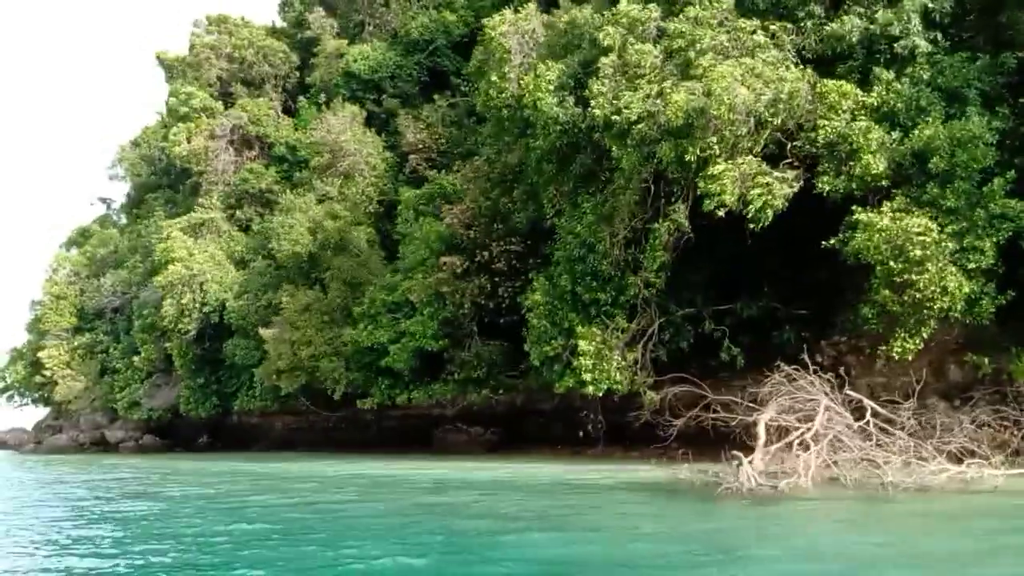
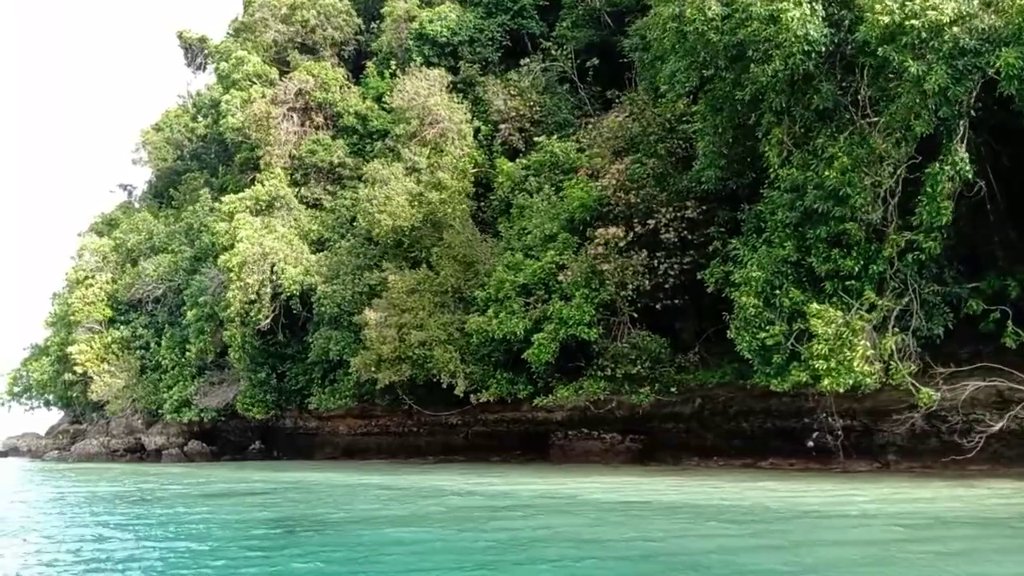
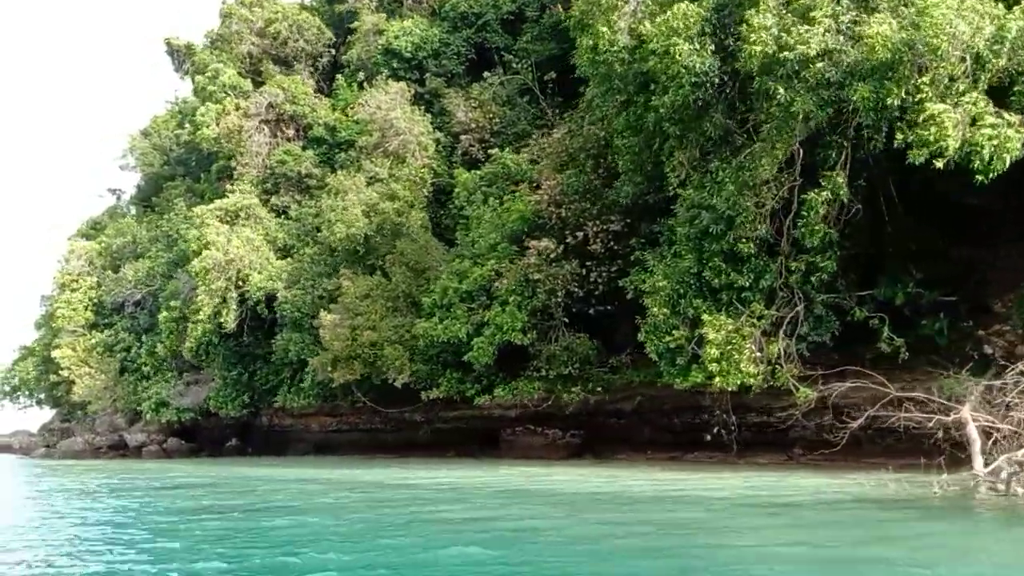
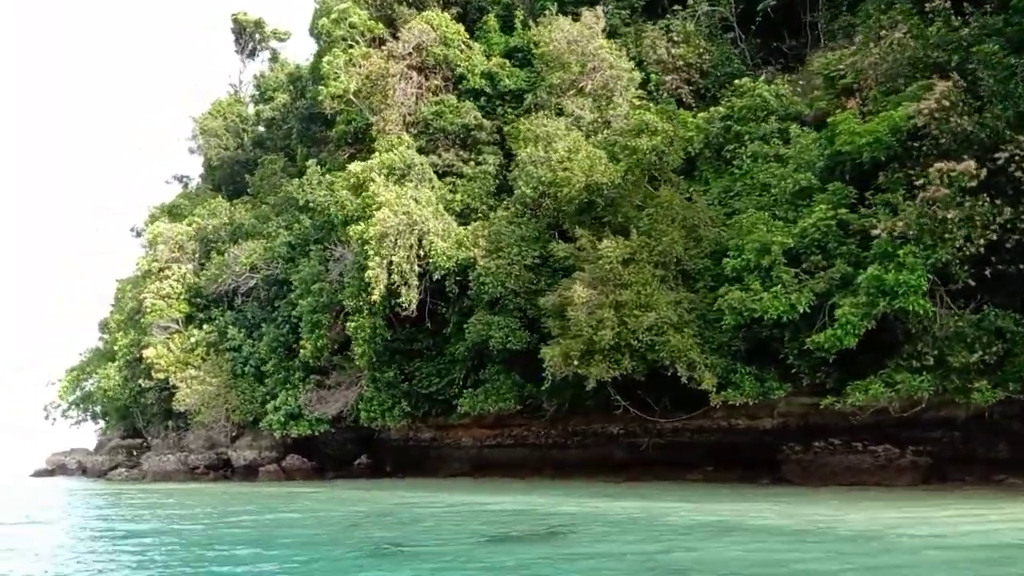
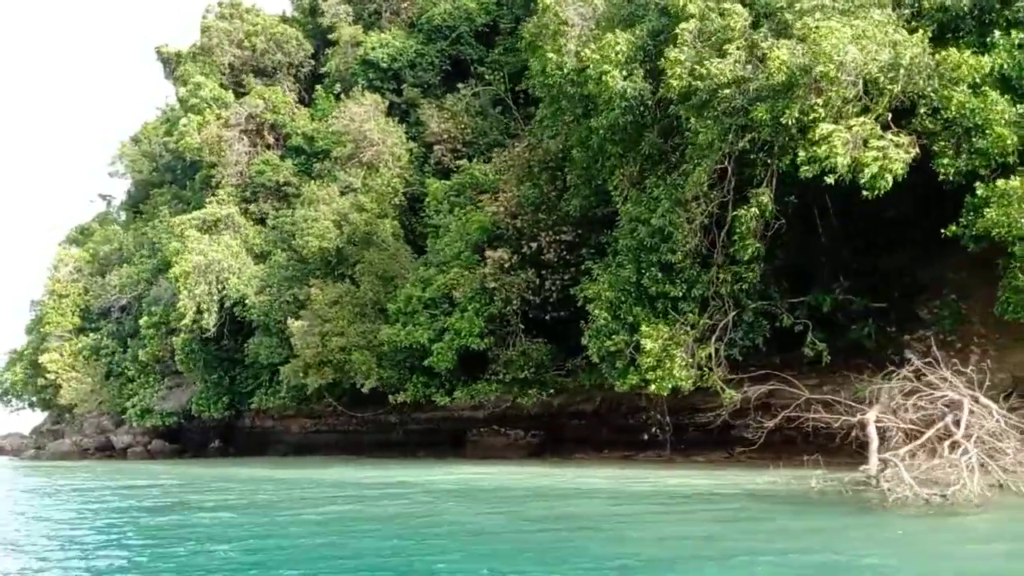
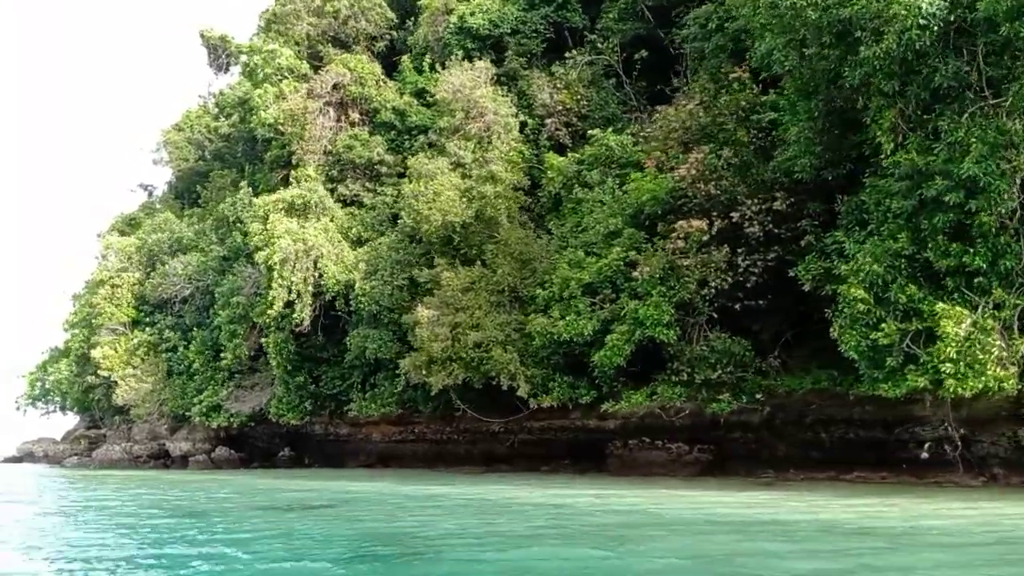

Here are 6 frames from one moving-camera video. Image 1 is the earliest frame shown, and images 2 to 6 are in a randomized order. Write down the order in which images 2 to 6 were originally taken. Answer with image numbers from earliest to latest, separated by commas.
5, 3, 2, 6, 4
